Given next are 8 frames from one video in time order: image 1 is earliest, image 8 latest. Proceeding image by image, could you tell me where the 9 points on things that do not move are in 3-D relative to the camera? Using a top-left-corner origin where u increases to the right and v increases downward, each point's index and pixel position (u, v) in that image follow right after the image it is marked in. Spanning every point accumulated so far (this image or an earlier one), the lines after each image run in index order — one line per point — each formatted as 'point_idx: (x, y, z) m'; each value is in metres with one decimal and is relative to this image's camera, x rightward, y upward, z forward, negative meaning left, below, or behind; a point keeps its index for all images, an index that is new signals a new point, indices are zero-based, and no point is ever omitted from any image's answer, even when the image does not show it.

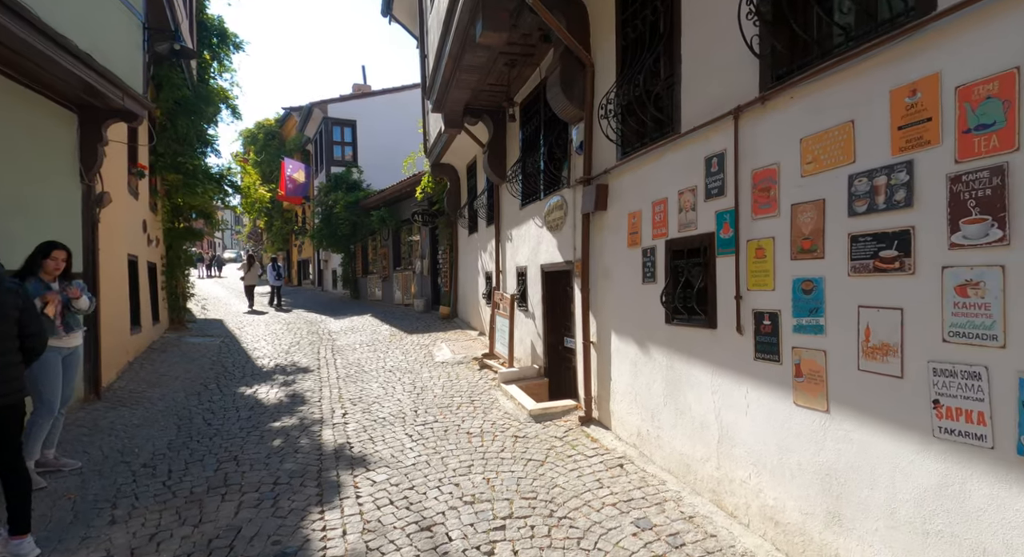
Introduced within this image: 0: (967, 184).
0: (+1.9, +0.4, +2.2) m
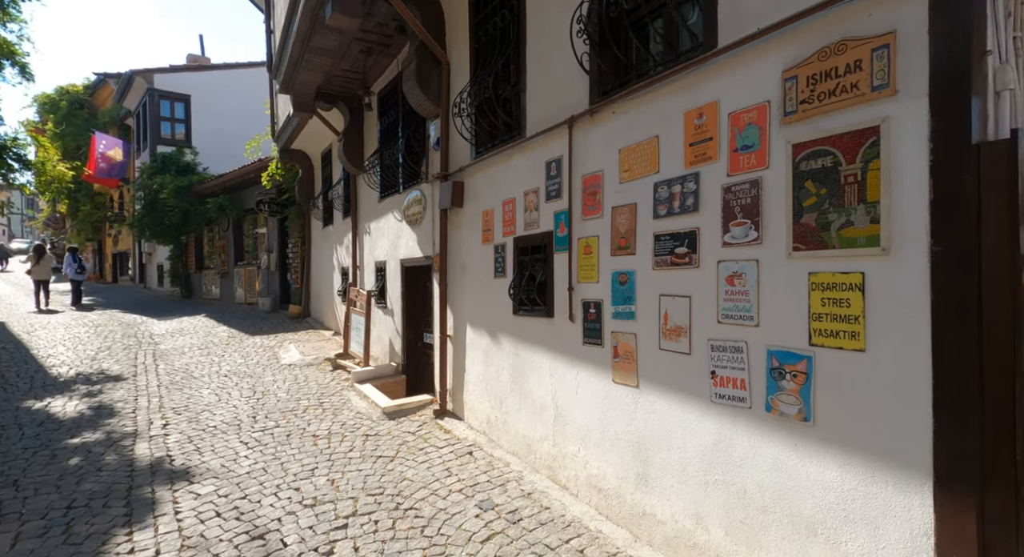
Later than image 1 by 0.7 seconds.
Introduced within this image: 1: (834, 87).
0: (+1.2, +0.4, +2.8) m
1: (+1.3, +0.8, +2.2) m
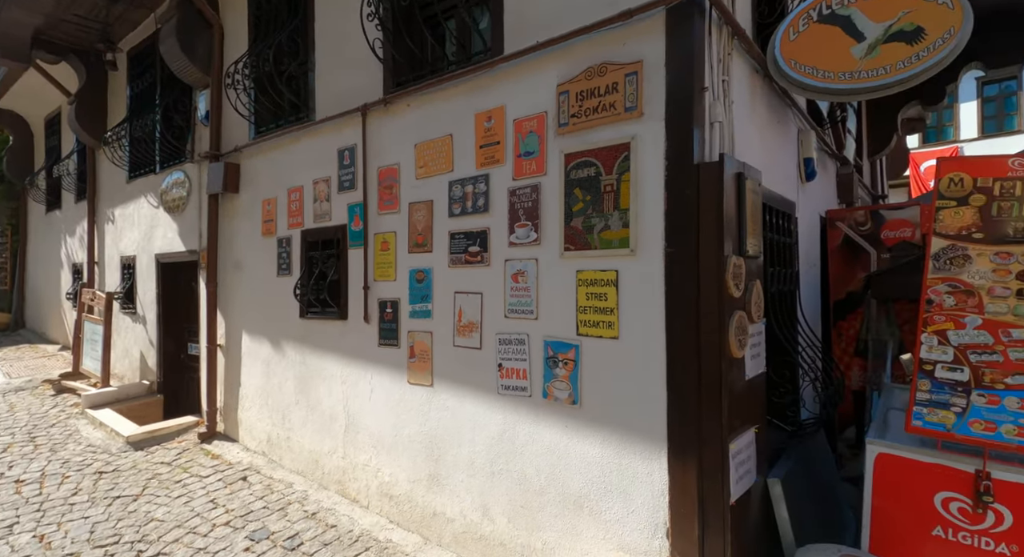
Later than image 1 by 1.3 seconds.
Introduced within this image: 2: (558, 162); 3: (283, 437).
0: (0.0, +0.4, +2.9) m
1: (+0.4, +0.8, +2.4) m
2: (+0.2, +0.6, +2.7) m
3: (-2.0, -1.4, +4.8) m
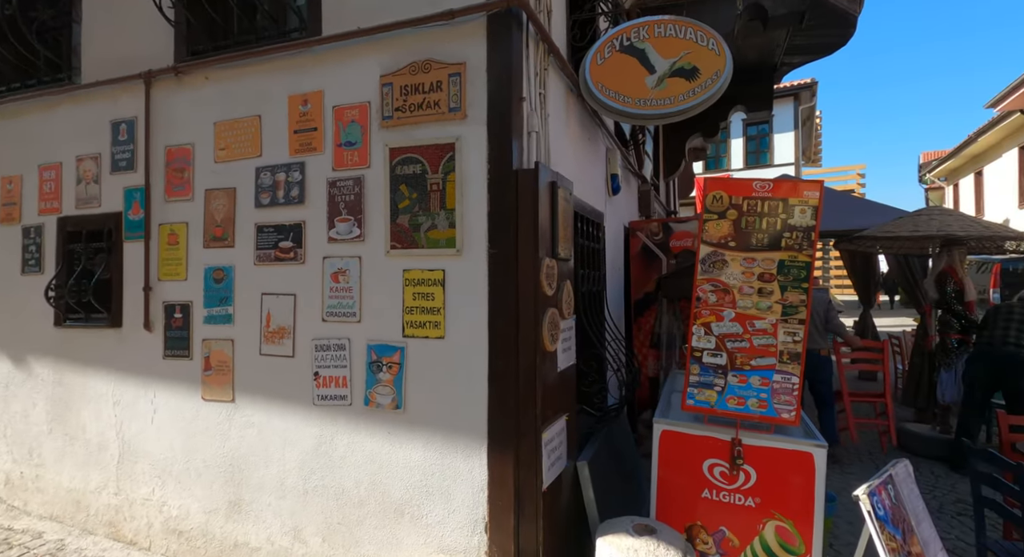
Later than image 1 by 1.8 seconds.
0: (-0.9, +0.4, +2.7) m
1: (-0.4, +0.8, +2.4) m
2: (-0.6, +0.6, +2.5) m
3: (-3.4, -1.4, +3.8) m
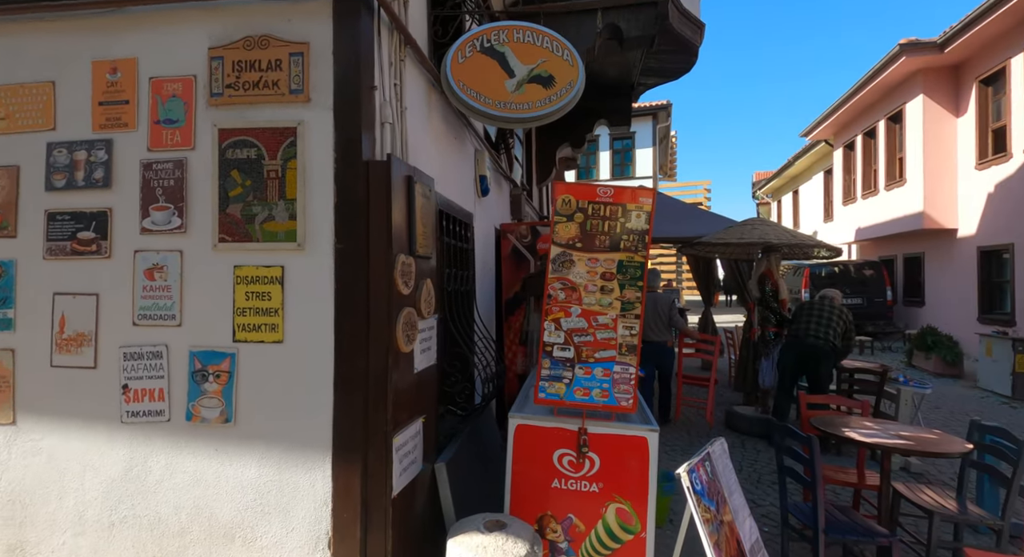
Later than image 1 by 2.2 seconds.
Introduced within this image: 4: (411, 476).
0: (-1.5, +0.4, +2.4) m
1: (-1.0, +0.8, +2.2) m
2: (-1.3, +0.6, +2.3) m
3: (-4.3, -1.4, +2.9) m
4: (-0.4, -0.8, +2.3) m
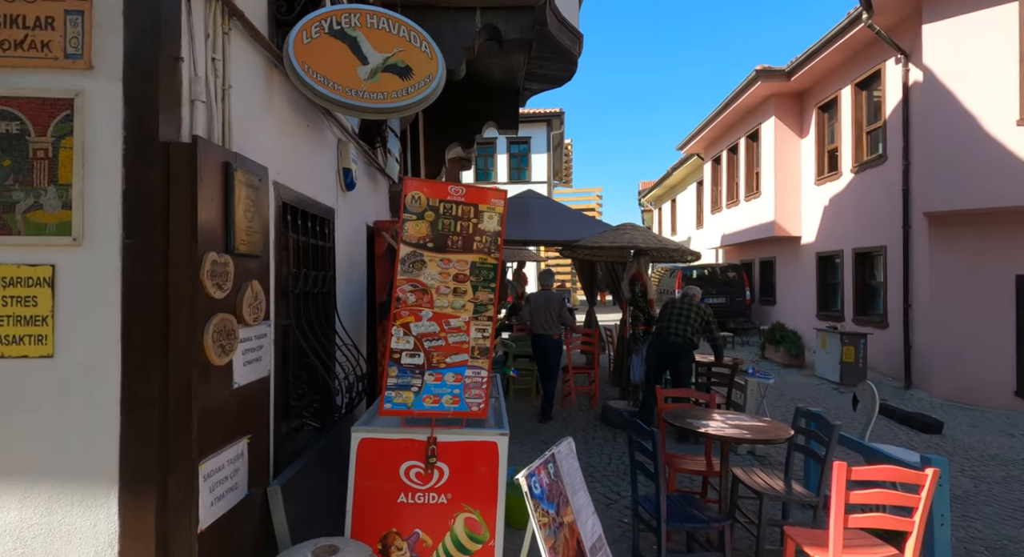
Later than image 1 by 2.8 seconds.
0: (-2.2, +0.4, +1.9) m
1: (-1.6, +0.8, +1.8) m
2: (-1.8, +0.6, +1.9) m
3: (-4.9, -1.4, +1.8) m
4: (-1.0, -0.8, +2.0) m
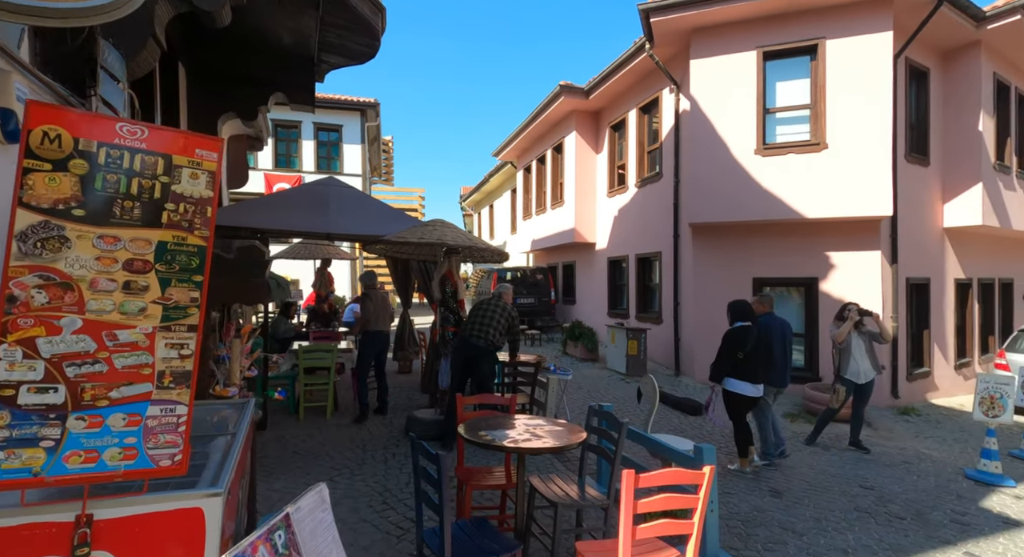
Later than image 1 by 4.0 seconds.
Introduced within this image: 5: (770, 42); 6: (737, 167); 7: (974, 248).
0: (-2.7, +0.5, +0.5) m
1: (-2.2, +0.8, +0.6) m
2: (-2.4, +0.6, +0.6) m
3: (-5.3, -1.3, -0.4) m
4: (-1.7, -0.8, +1.0) m
5: (+4.2, +3.9, +8.9) m
6: (+3.8, +1.9, +9.1) m
7: (+9.3, +0.6, +11.0) m
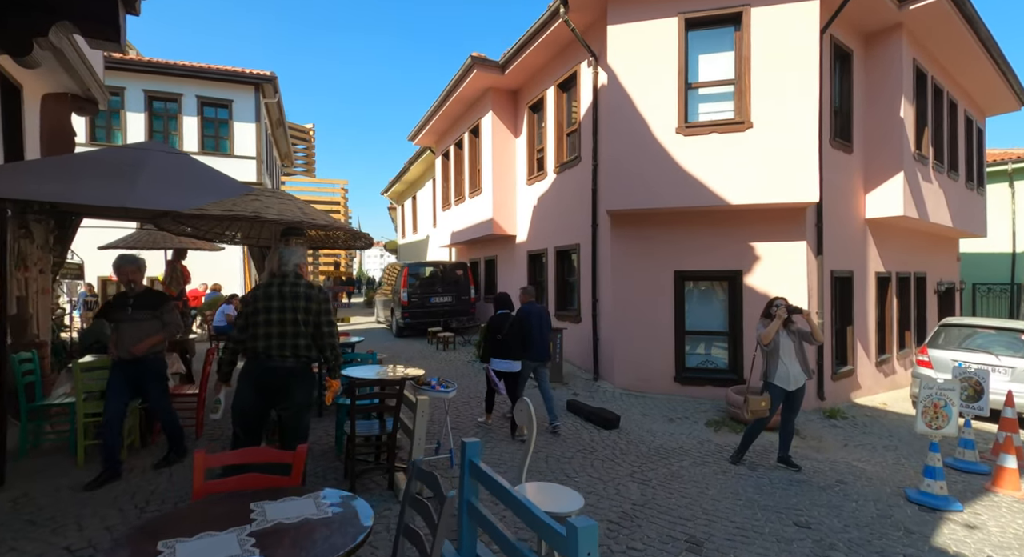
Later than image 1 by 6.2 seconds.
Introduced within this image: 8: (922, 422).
0: (-3.3, +0.5, -1.1) m
1: (-2.7, +0.9, -0.9) m
2: (-3.0, +0.7, -1.0) m
3: (-5.8, -1.2, -2.4) m
4: (-2.4, -0.7, -0.5) m
5: (+2.6, +4.0, +8.0) m
6: (+2.2, +2.0, +8.2) m
7: (+7.5, +0.7, +10.7) m
8: (+3.7, -1.3, +4.9) m
